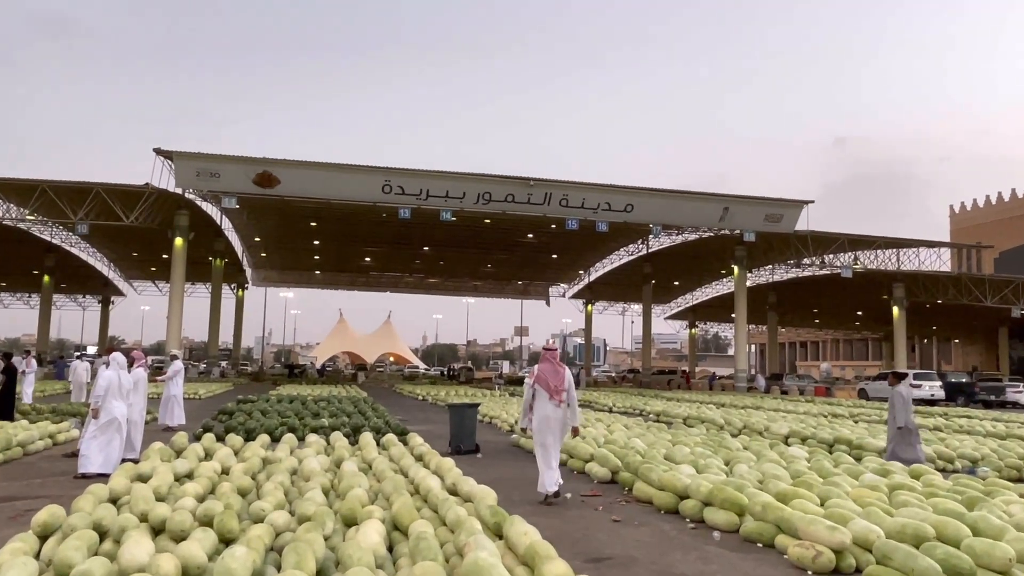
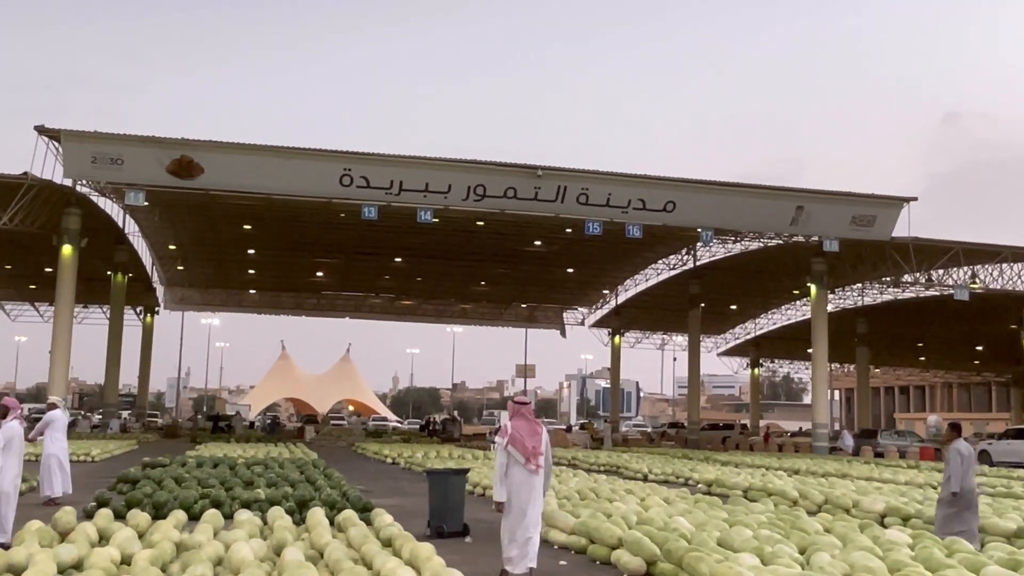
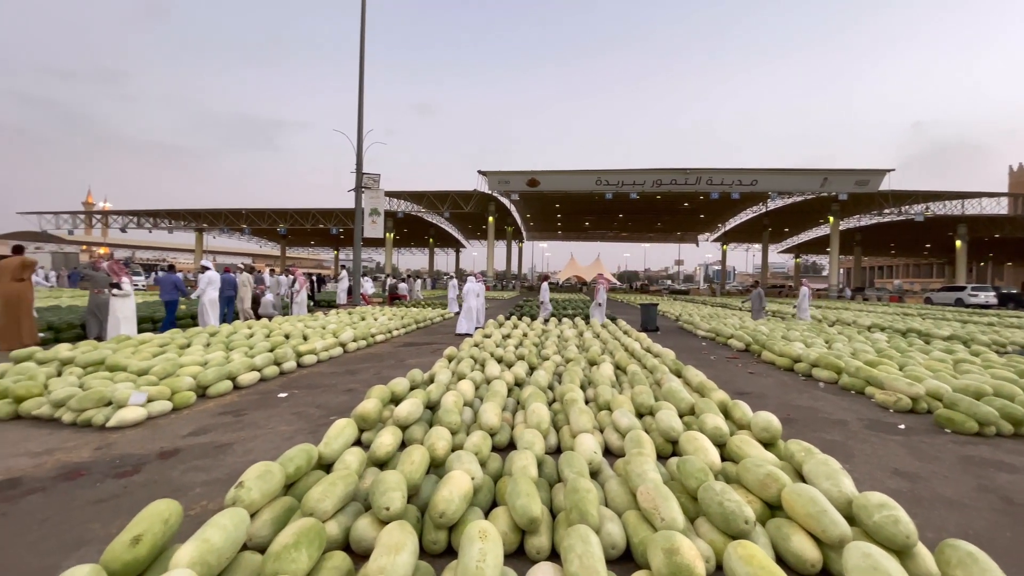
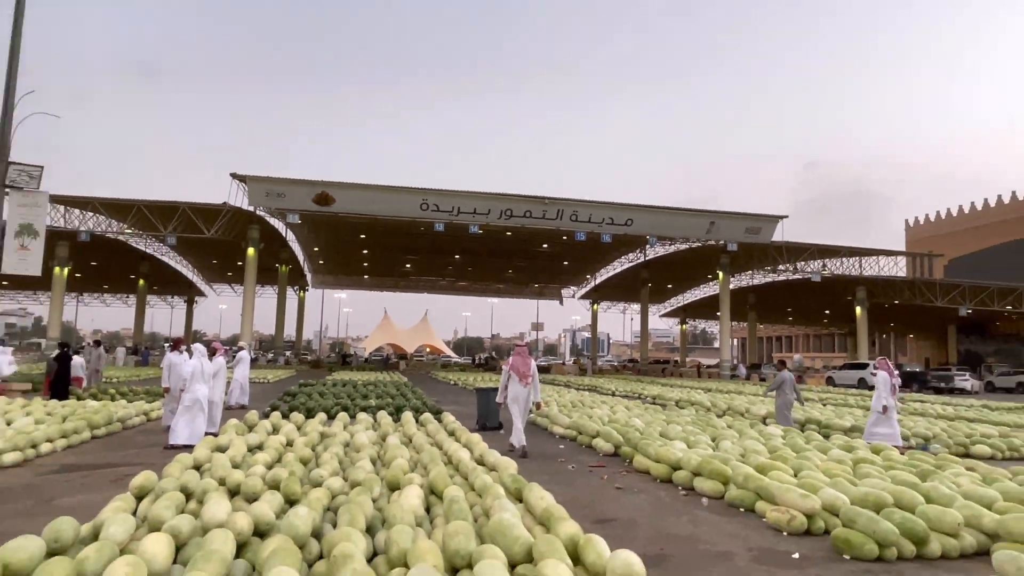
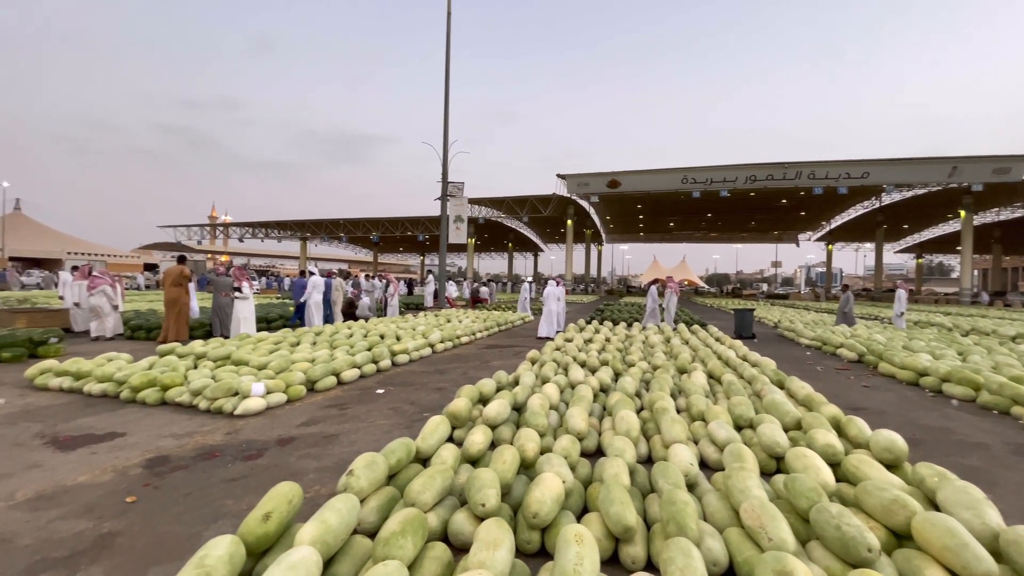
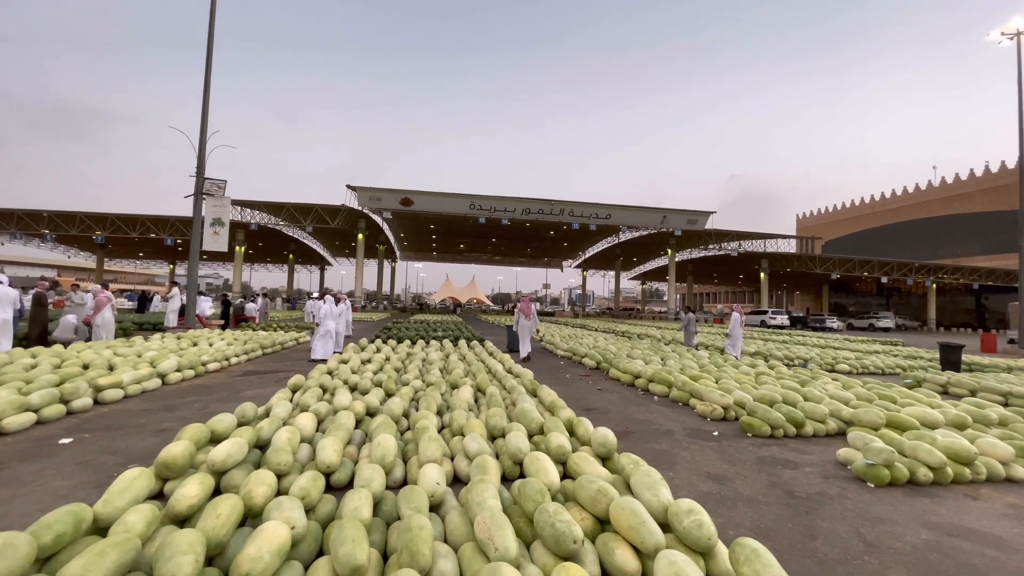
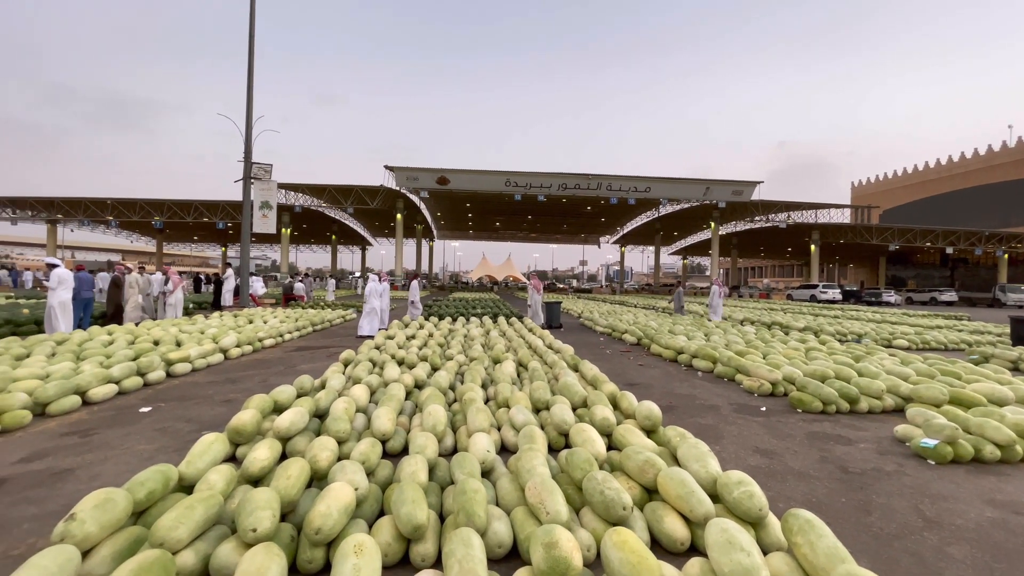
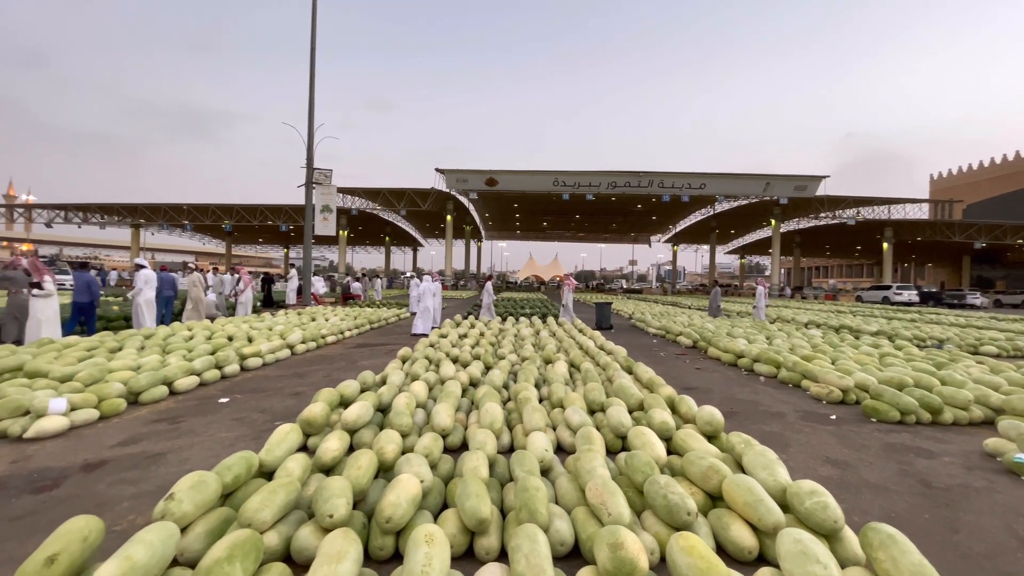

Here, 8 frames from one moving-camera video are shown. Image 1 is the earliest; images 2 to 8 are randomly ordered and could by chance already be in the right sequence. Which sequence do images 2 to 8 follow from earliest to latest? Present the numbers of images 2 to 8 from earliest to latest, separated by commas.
2, 4, 6, 7, 8, 3, 5
